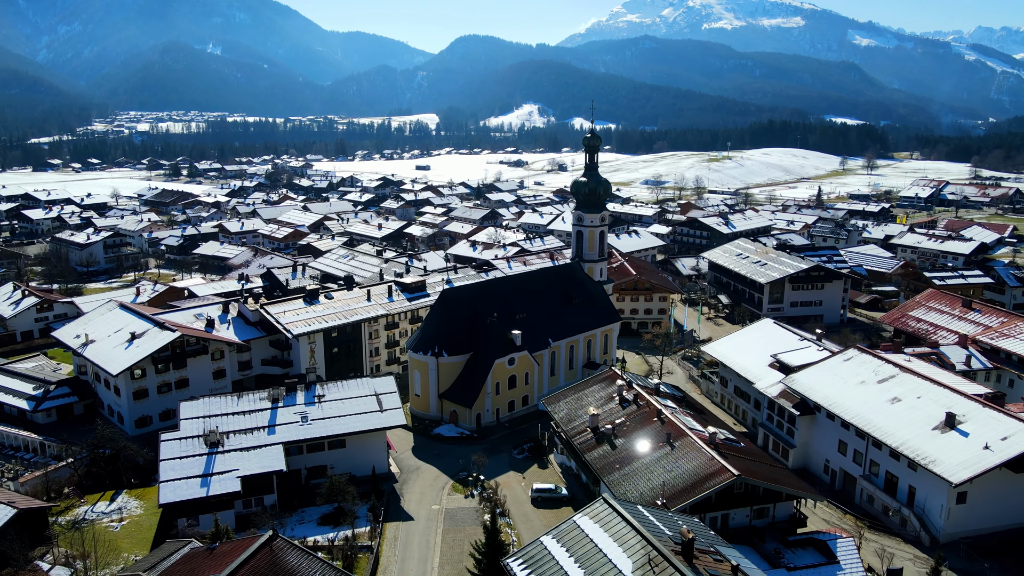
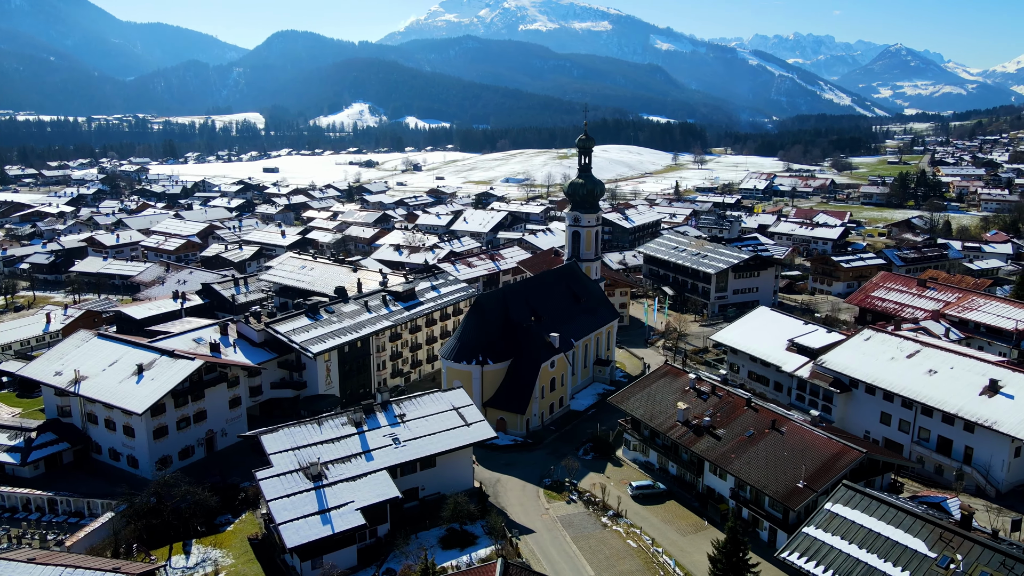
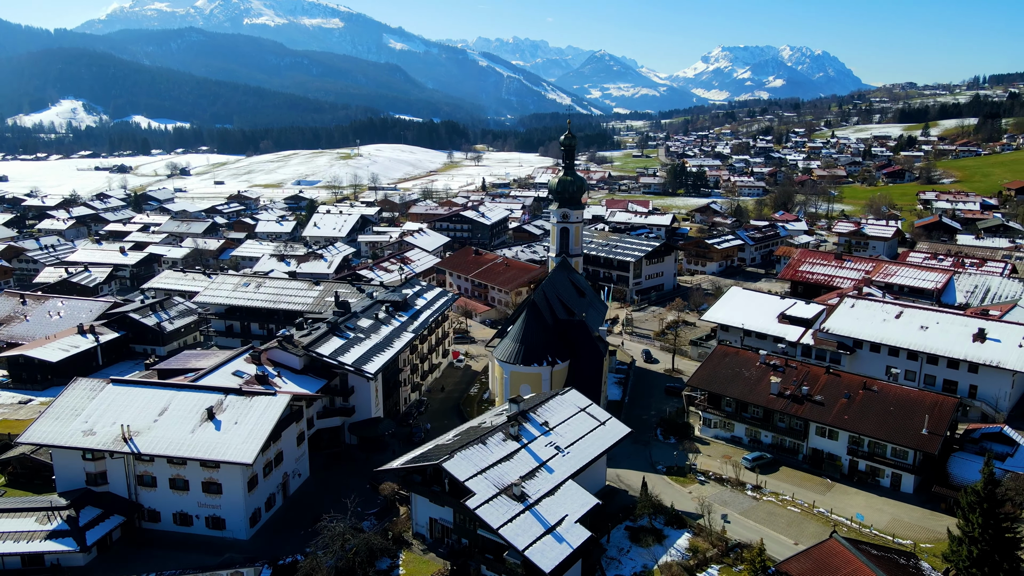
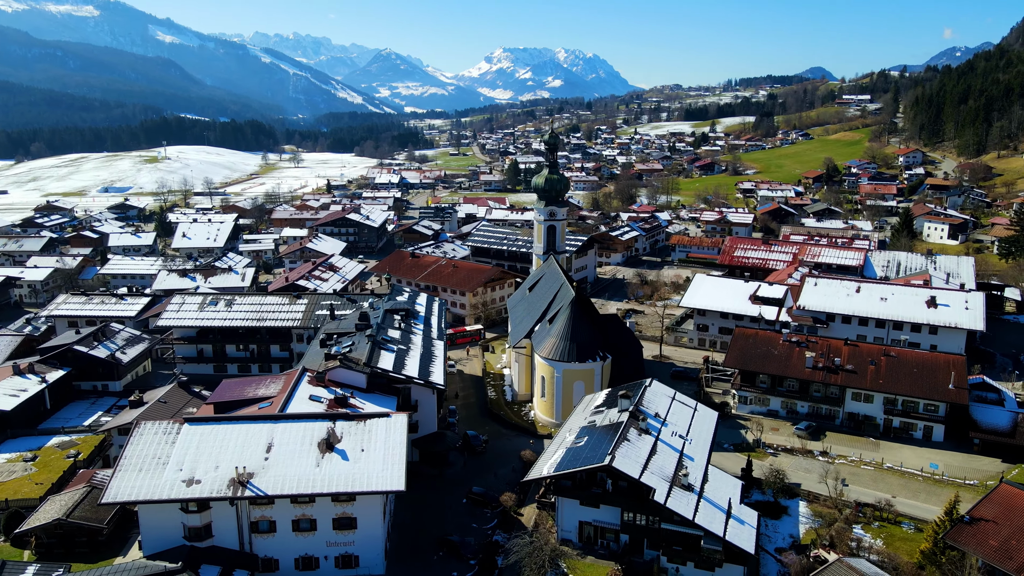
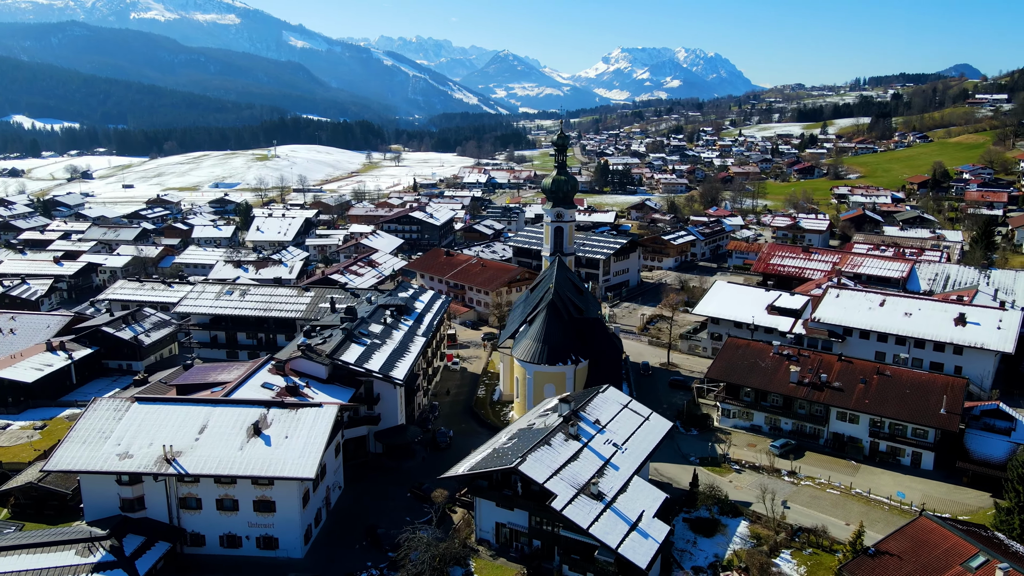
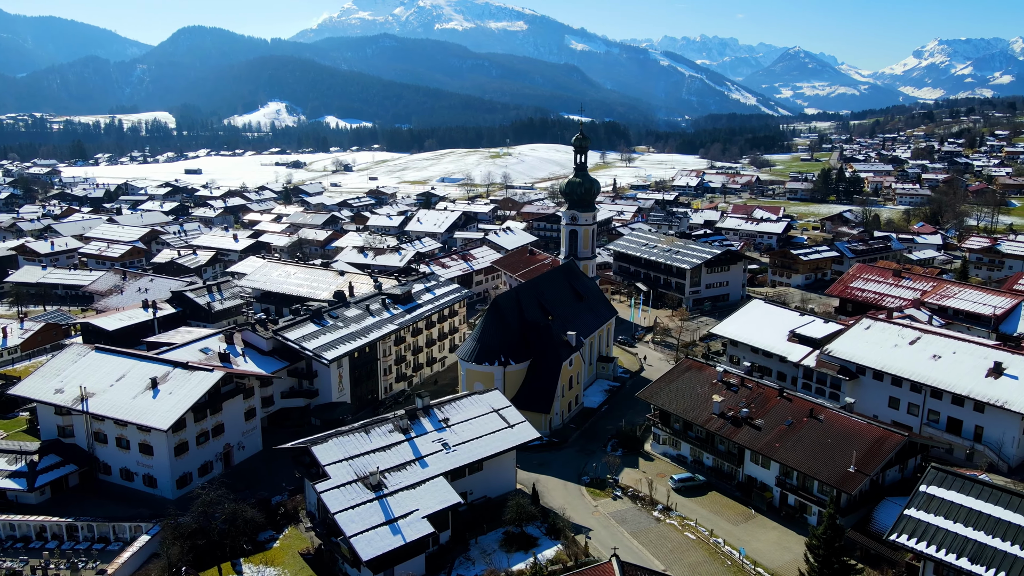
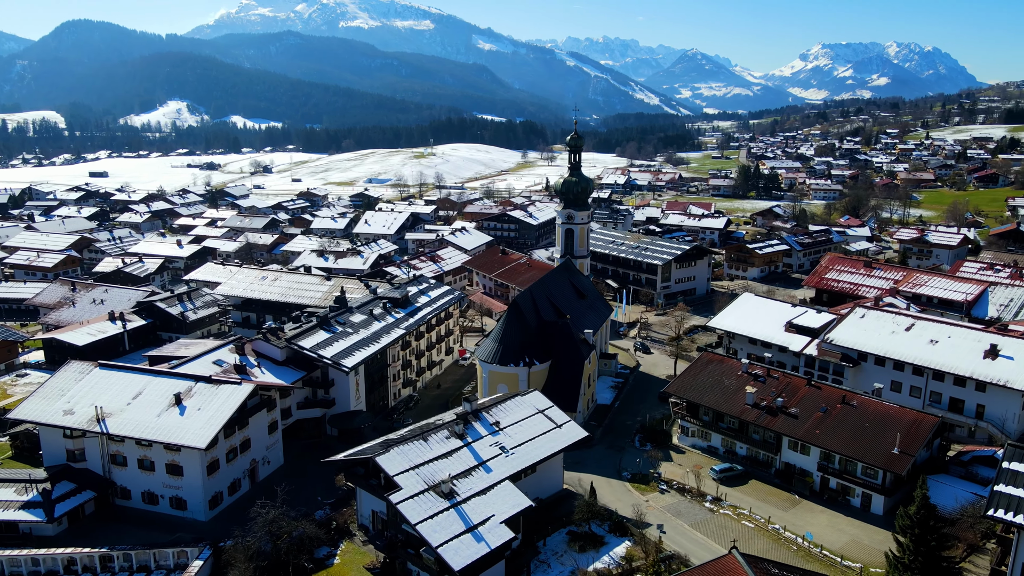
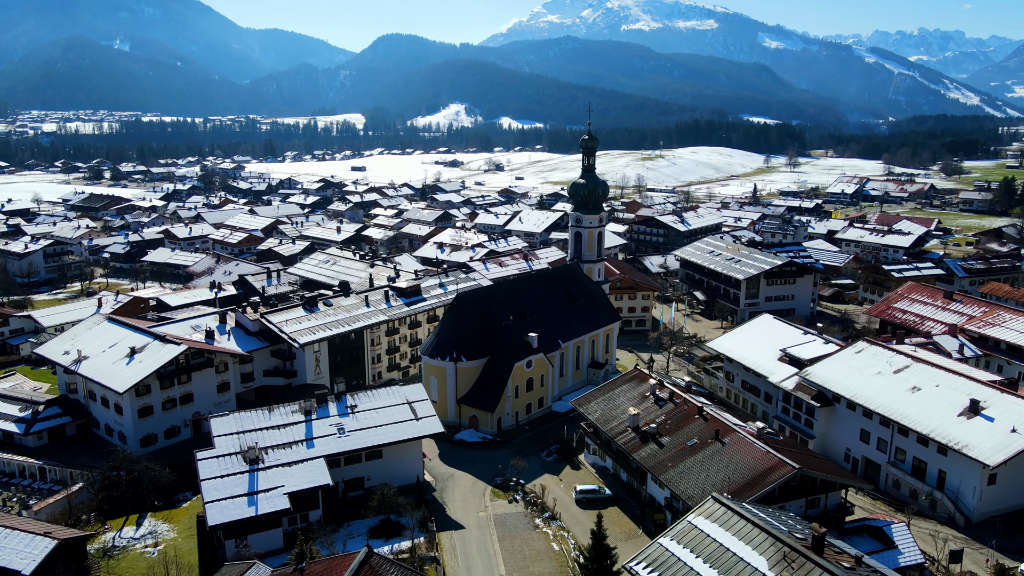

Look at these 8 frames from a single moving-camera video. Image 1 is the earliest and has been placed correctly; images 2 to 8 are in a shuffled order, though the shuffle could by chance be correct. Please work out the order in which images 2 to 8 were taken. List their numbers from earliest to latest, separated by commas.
8, 2, 6, 7, 3, 5, 4
